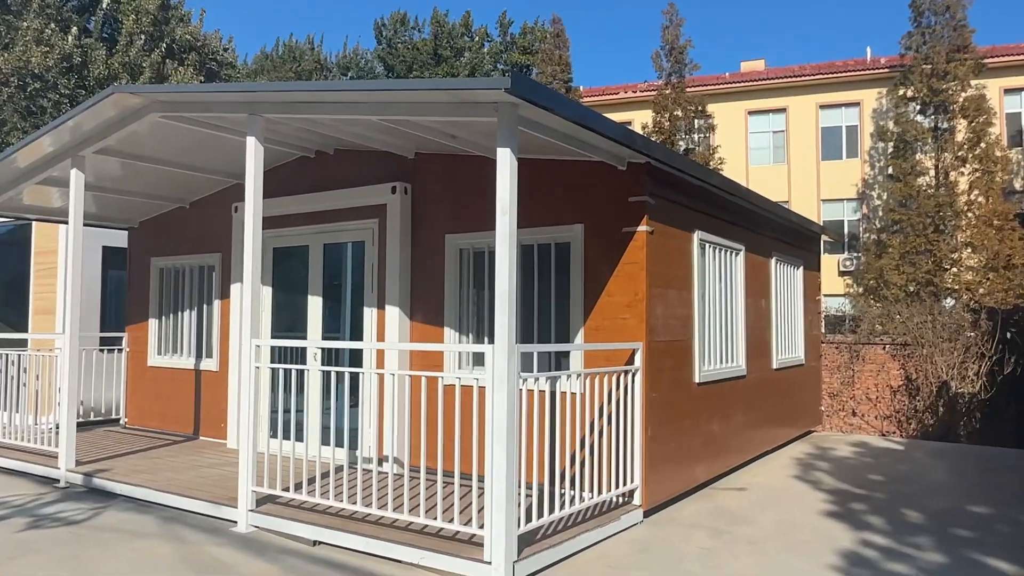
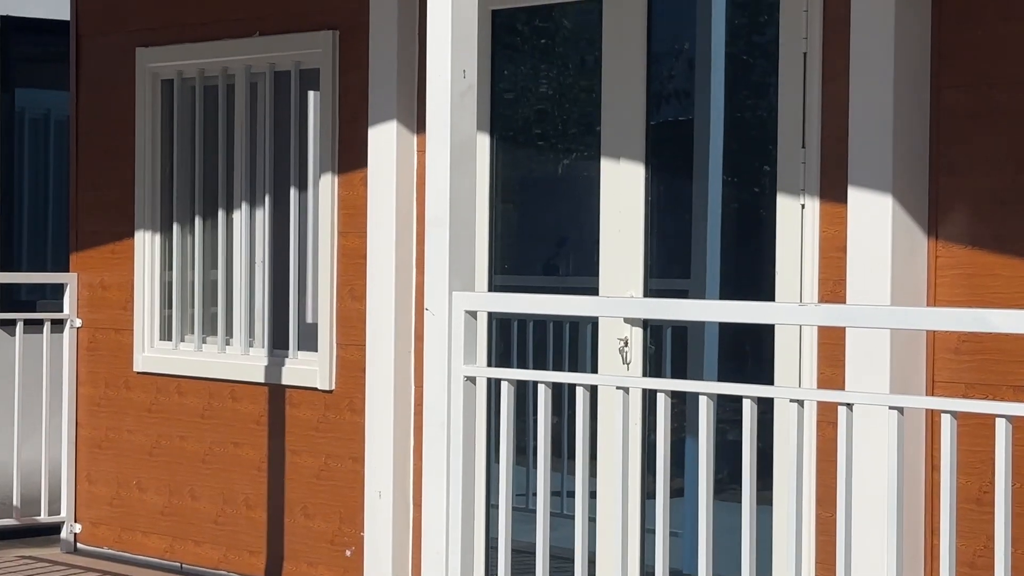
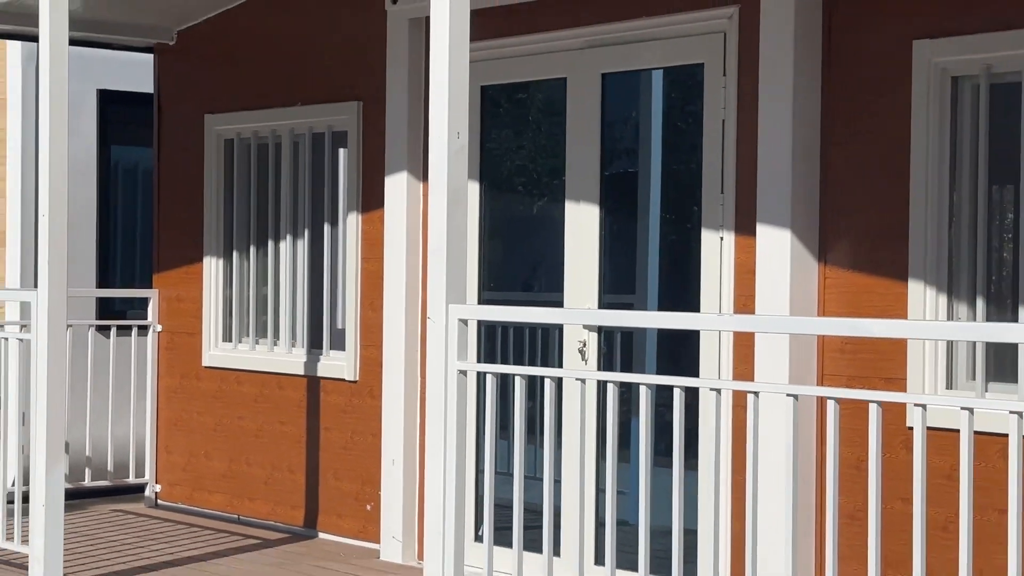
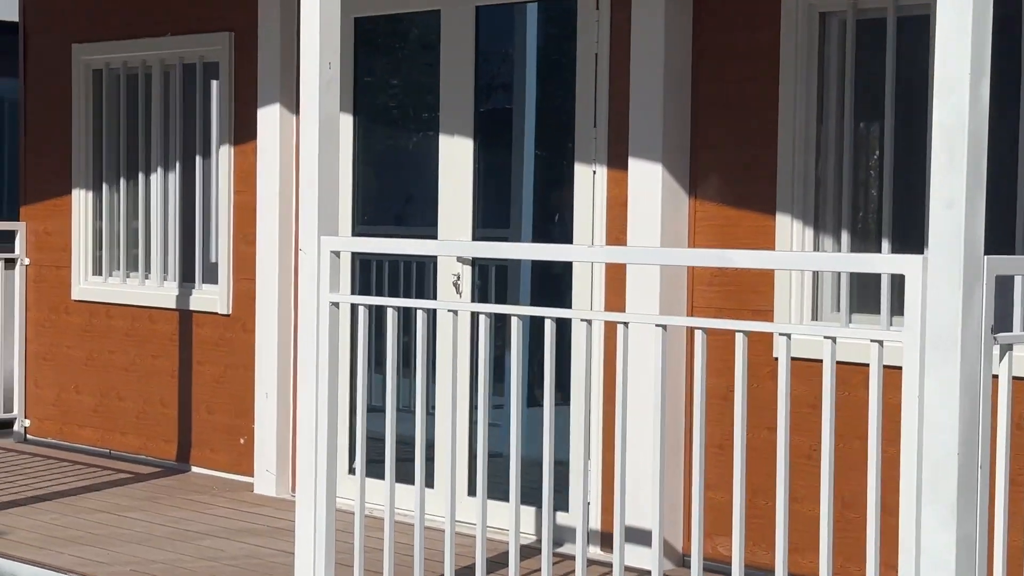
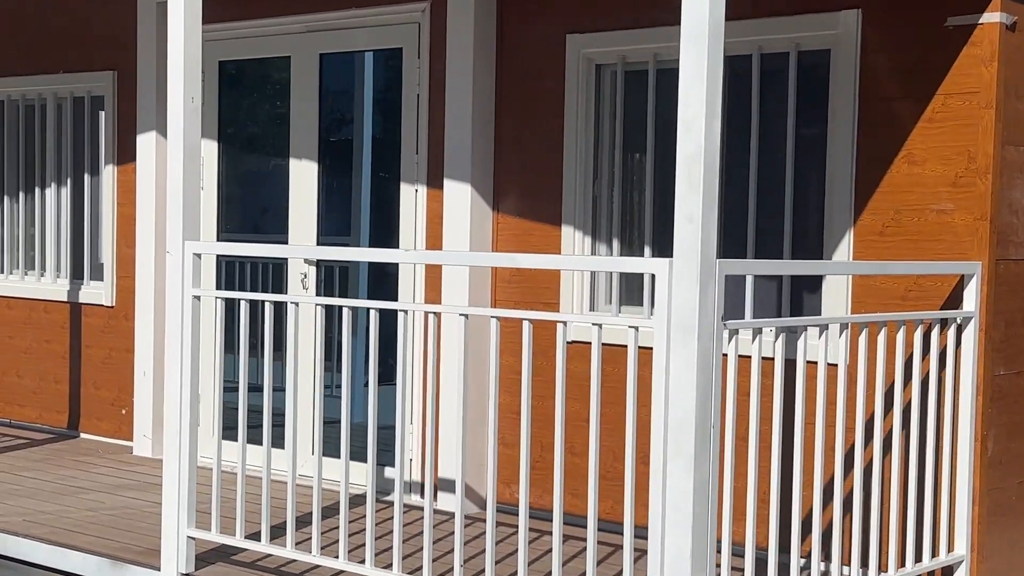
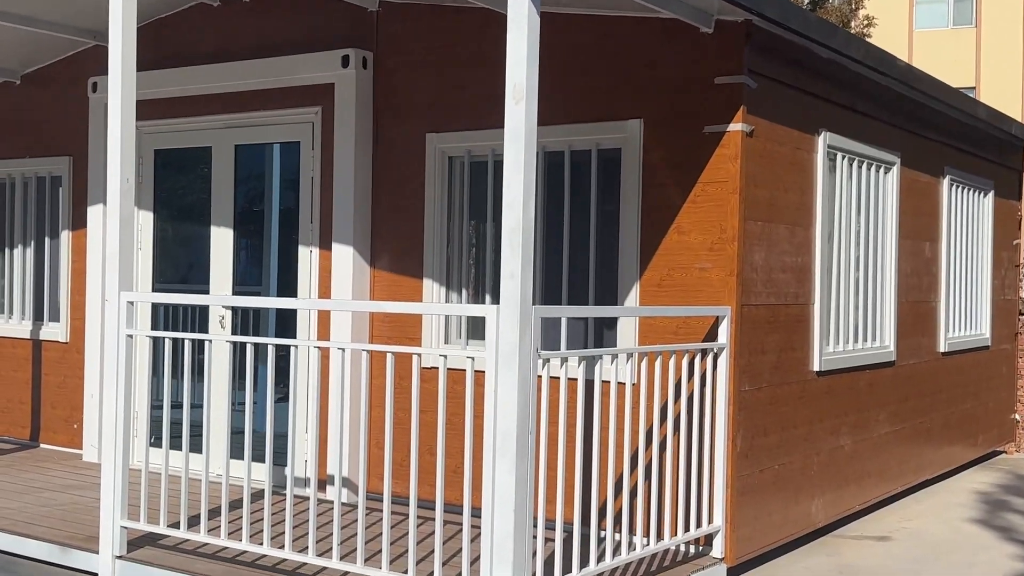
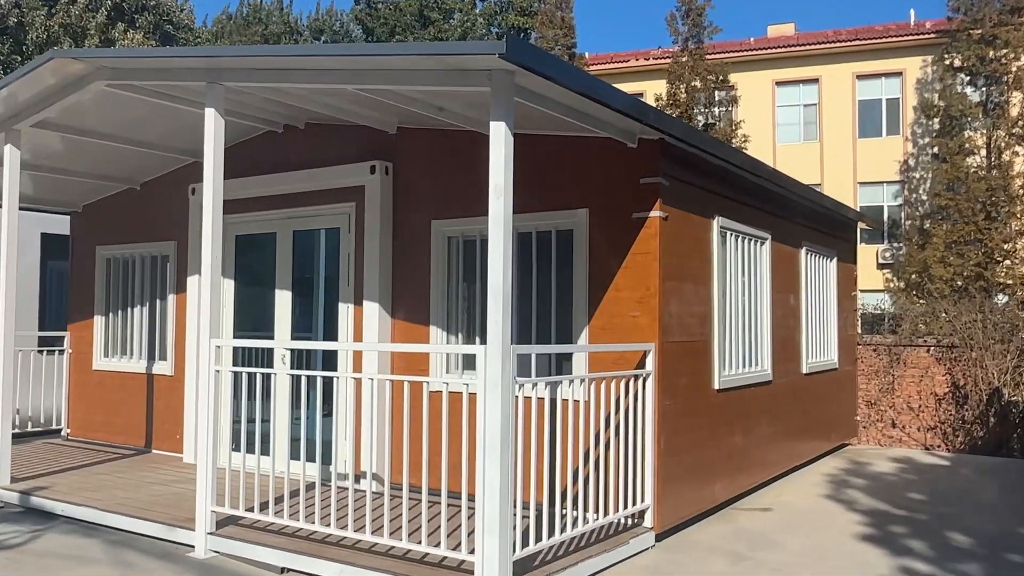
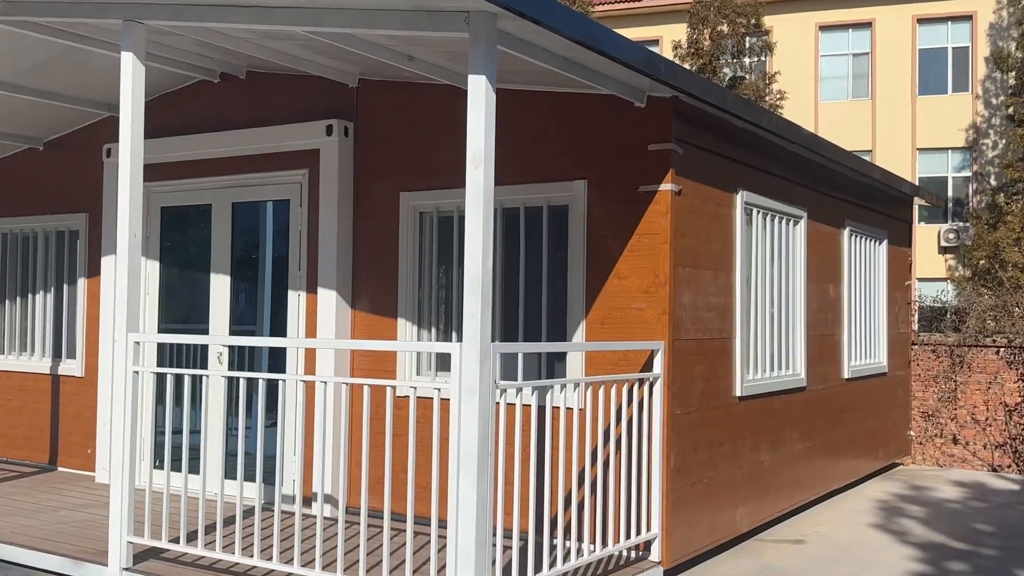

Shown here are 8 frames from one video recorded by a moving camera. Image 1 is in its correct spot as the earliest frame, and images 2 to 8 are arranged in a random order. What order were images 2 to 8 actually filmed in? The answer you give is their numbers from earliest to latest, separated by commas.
7, 8, 6, 5, 4, 2, 3
